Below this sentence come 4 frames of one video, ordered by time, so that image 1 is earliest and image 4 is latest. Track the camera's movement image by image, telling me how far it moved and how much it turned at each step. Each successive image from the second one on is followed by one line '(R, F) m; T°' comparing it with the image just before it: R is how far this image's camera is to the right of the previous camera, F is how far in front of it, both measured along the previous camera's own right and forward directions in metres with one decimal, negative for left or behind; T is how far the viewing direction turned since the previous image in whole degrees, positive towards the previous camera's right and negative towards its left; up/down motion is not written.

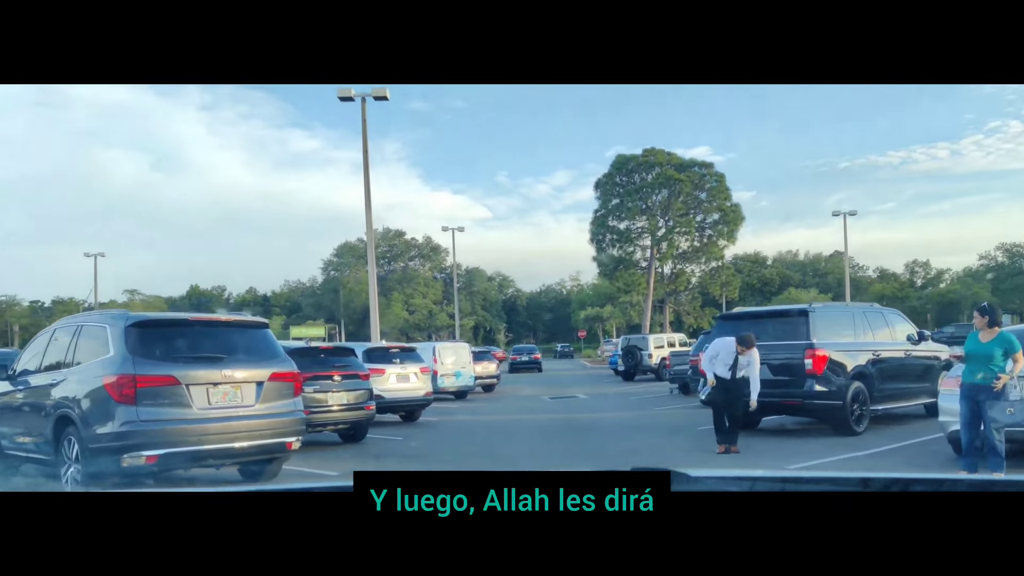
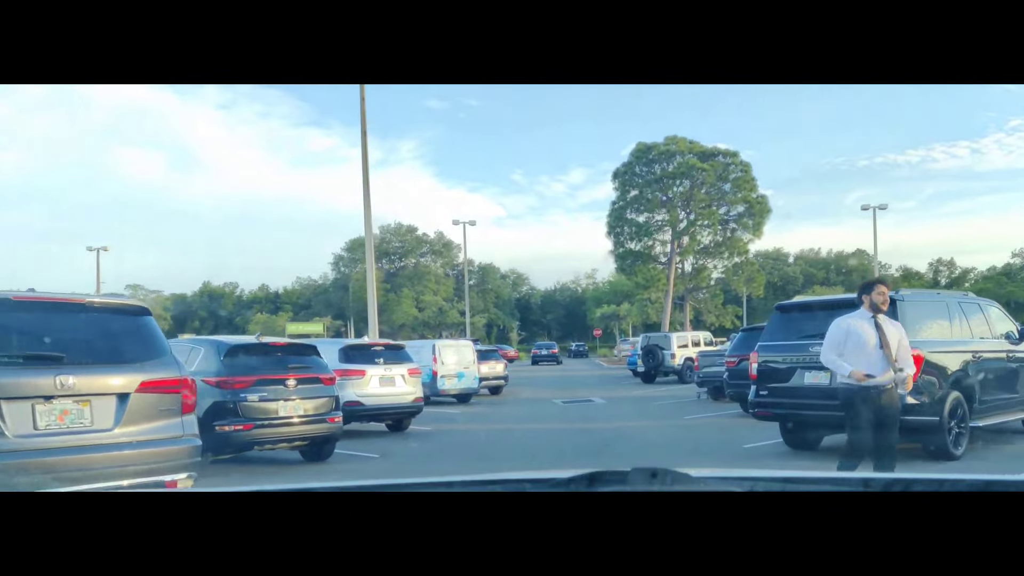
(+0.1, +1.5) m; -1°
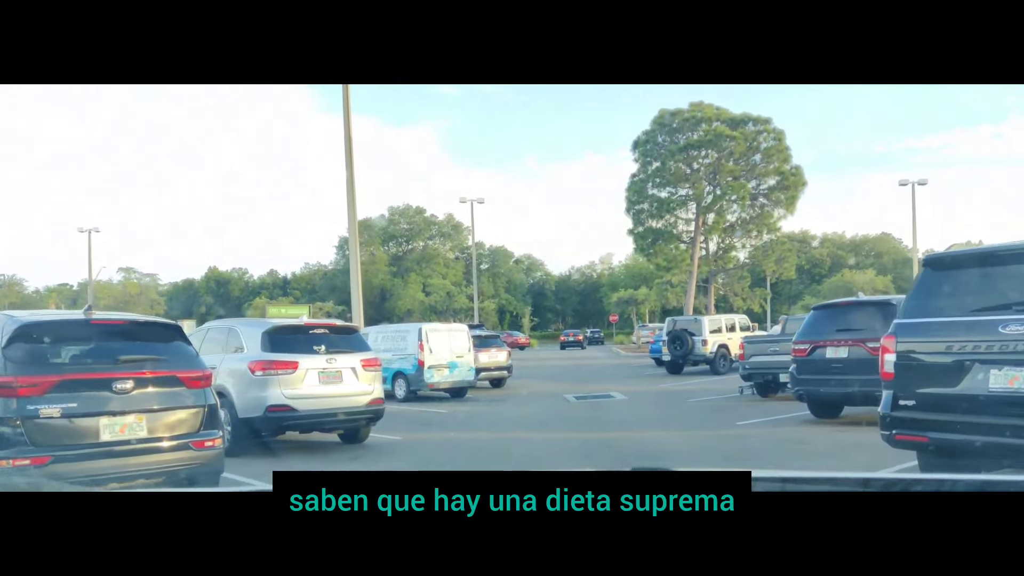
(+0.1, +2.2) m; -1°
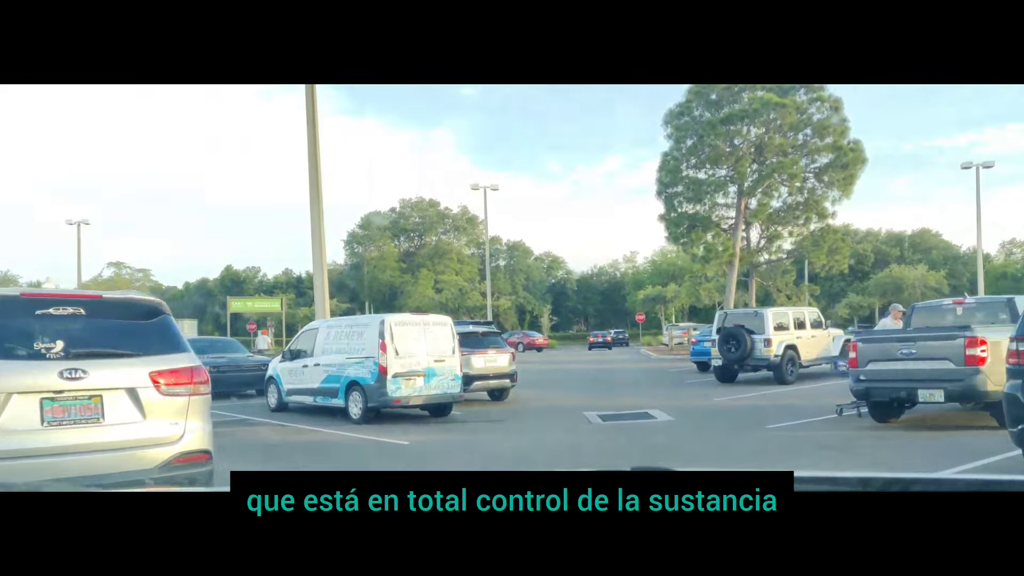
(+0.2, +3.1) m; -1°
